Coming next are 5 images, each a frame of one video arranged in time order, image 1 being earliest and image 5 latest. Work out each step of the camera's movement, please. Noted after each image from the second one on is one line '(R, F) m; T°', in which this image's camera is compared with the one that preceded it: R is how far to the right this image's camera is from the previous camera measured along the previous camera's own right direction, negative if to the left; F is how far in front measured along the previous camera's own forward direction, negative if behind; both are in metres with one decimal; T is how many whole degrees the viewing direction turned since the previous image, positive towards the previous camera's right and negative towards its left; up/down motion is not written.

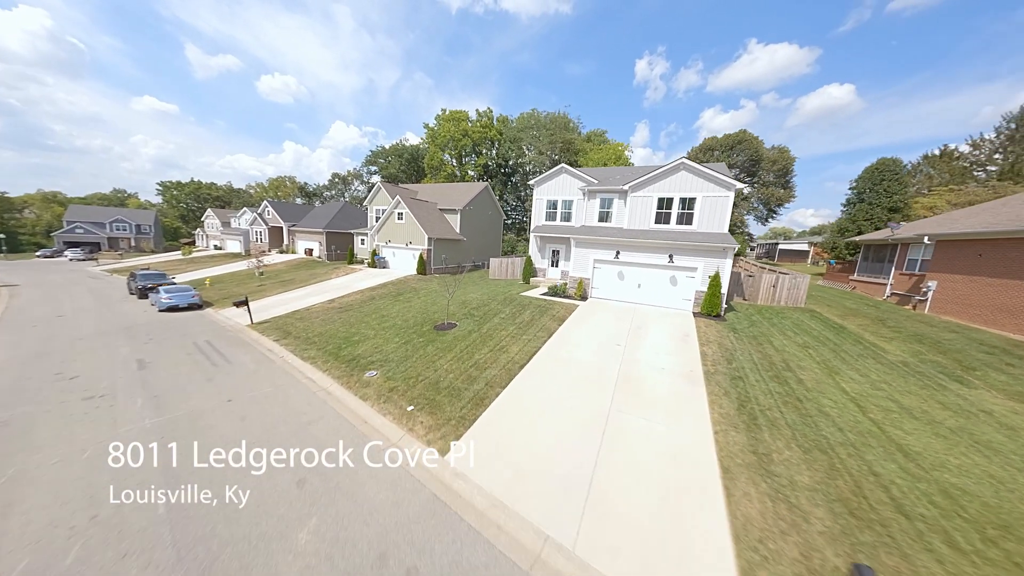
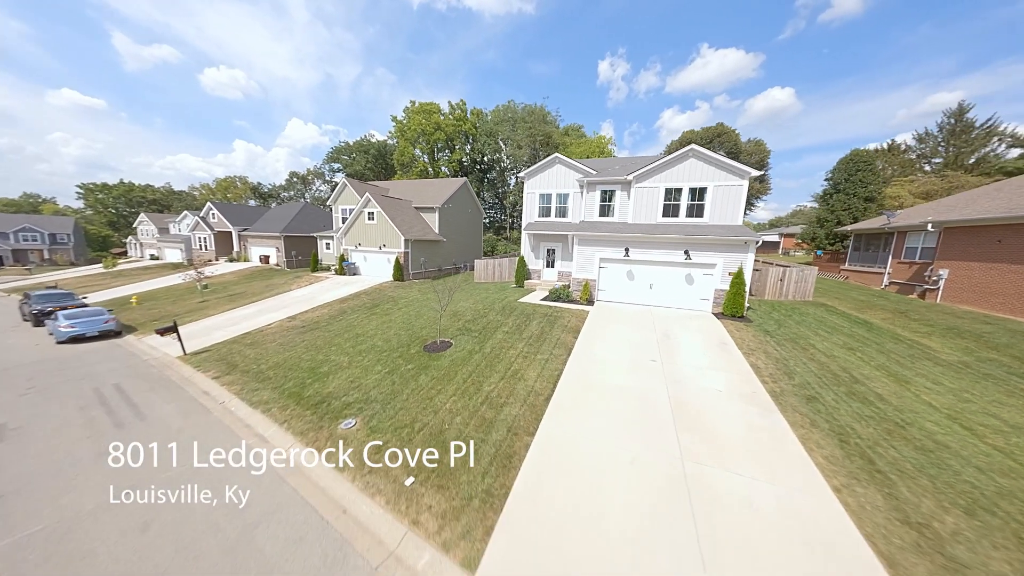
(-1.0, +1.9) m; +5°
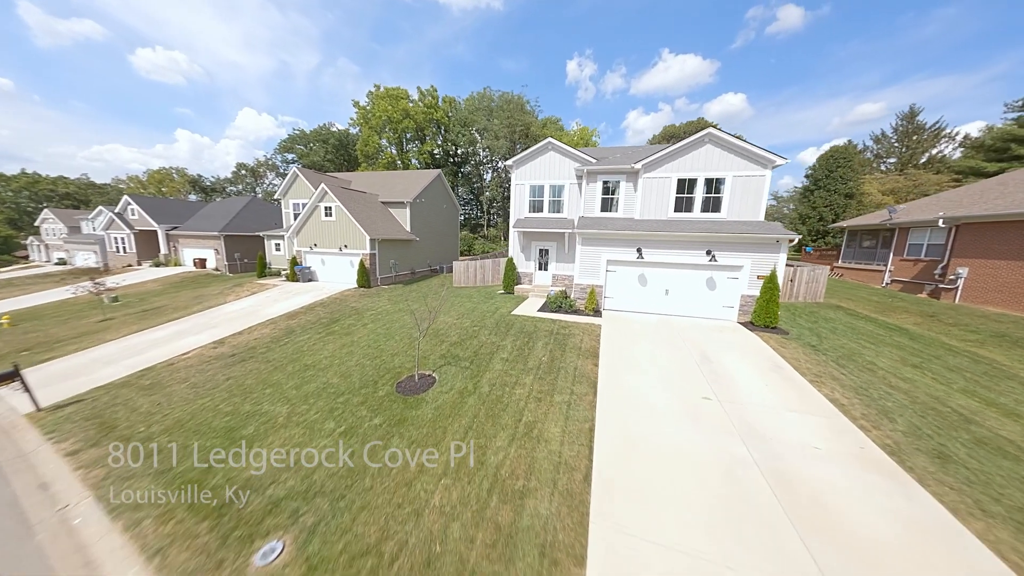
(-0.7, +2.3) m; +5°
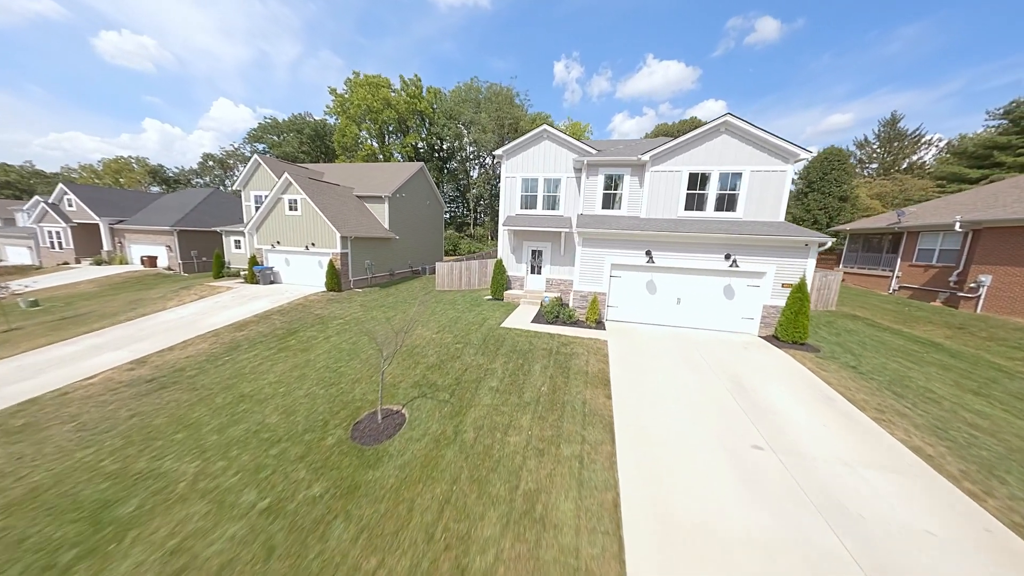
(-0.1, +1.6) m; +3°
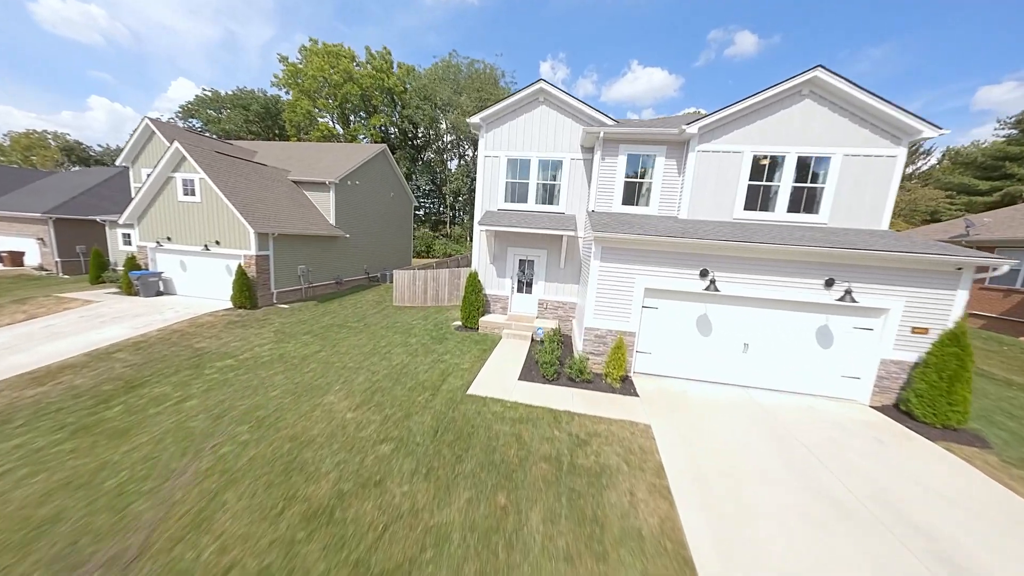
(+0.1, +3.7) m; +3°
